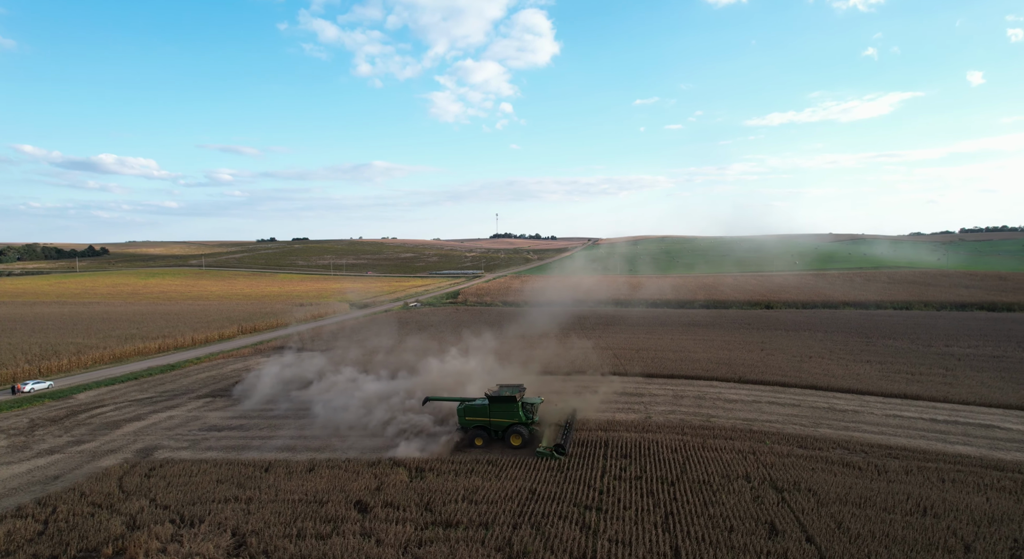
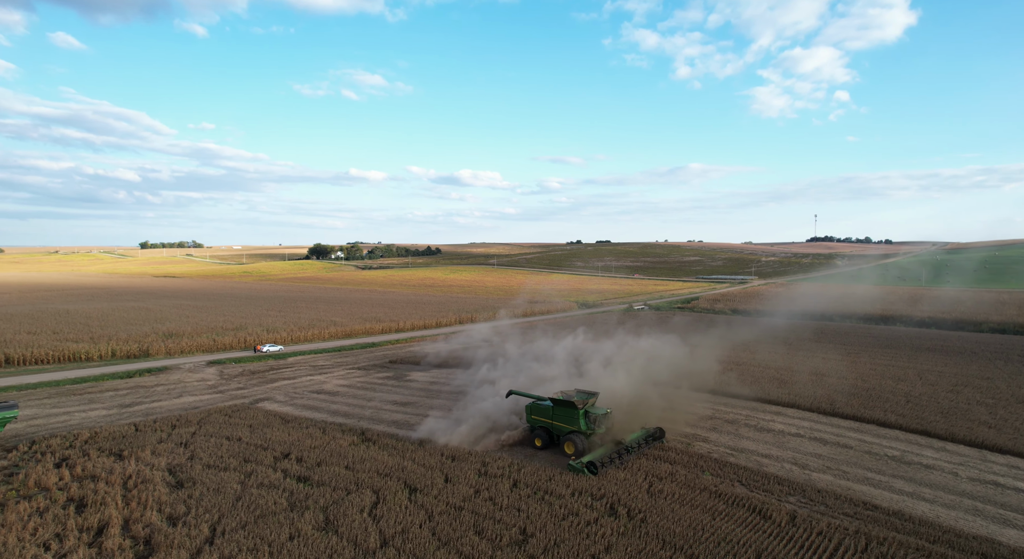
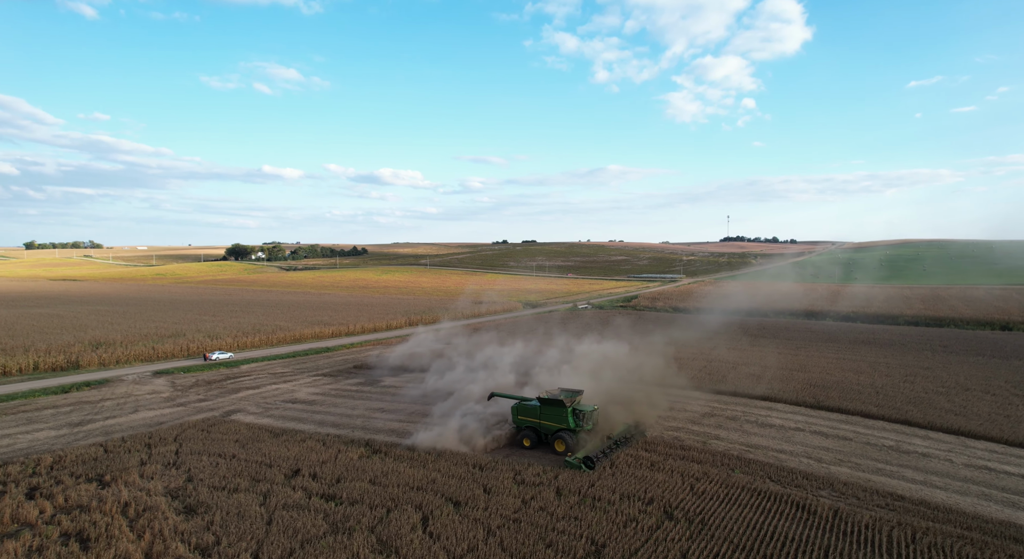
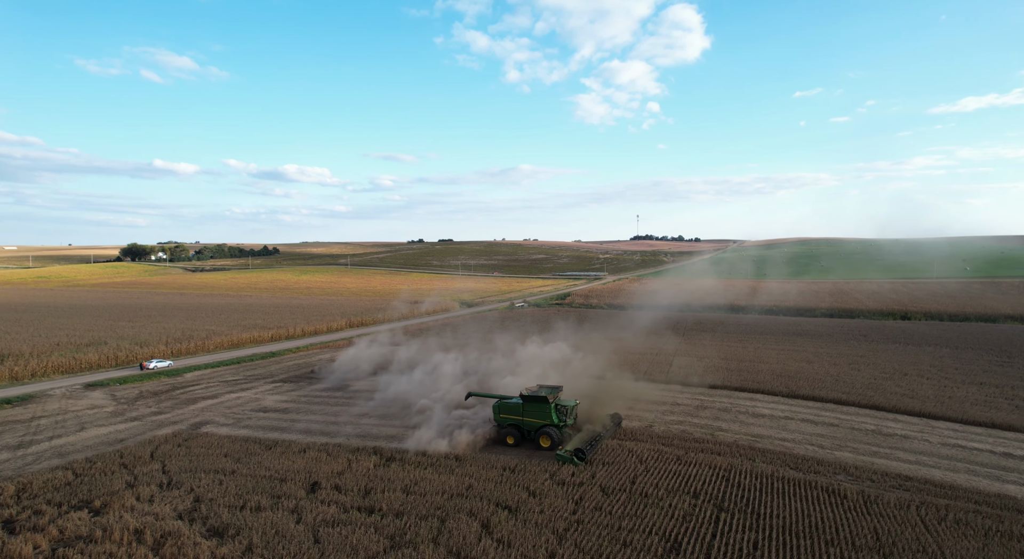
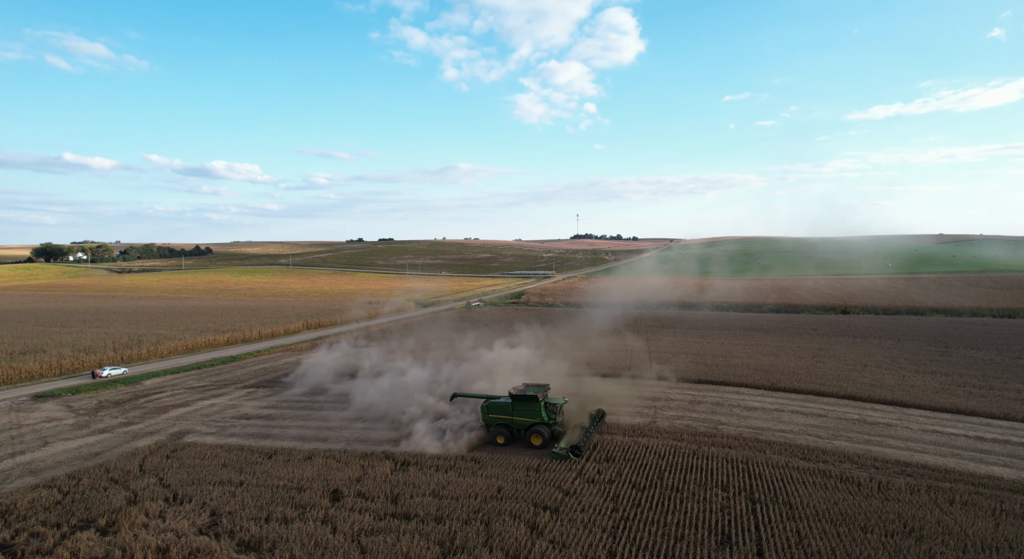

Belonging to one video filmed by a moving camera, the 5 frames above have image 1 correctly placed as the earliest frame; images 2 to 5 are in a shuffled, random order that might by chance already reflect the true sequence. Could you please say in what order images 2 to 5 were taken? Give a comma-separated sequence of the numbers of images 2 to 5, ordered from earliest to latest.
5, 4, 3, 2
